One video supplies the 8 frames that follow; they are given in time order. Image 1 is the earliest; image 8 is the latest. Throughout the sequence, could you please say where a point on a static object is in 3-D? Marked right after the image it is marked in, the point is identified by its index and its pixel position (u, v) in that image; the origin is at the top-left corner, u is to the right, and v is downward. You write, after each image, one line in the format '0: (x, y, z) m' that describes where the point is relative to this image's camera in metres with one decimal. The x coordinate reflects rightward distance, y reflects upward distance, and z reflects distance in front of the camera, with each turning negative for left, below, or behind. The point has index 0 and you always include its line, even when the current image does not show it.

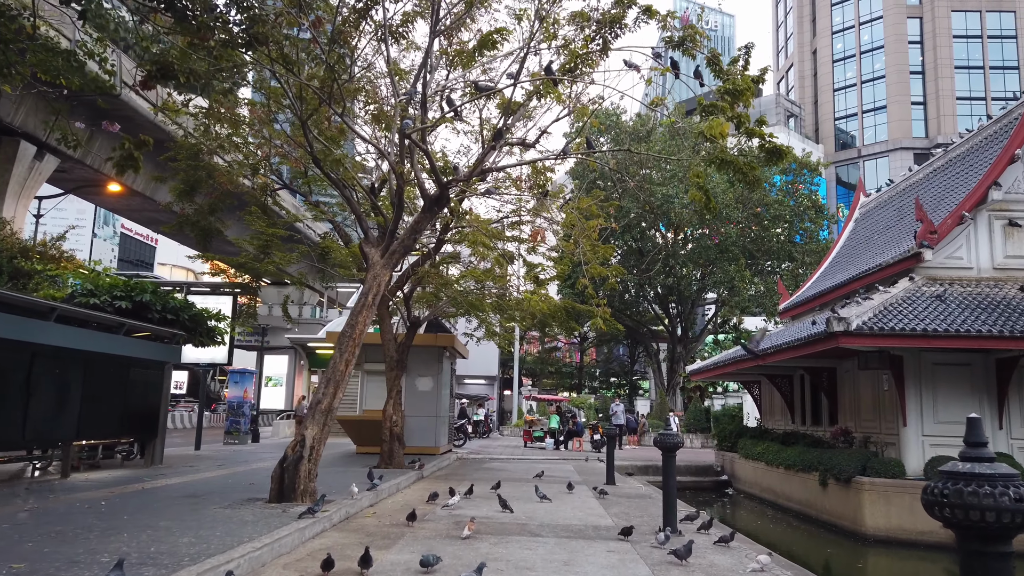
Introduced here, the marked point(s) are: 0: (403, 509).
0: (-1.4, -2.9, +10.1) m
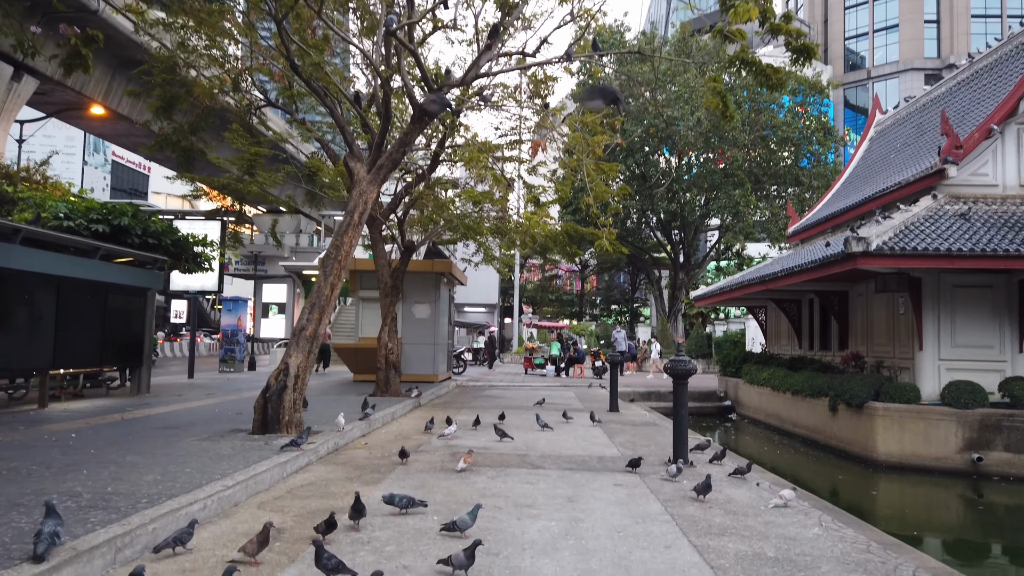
0: (-1.4, -1.9, +9.5) m
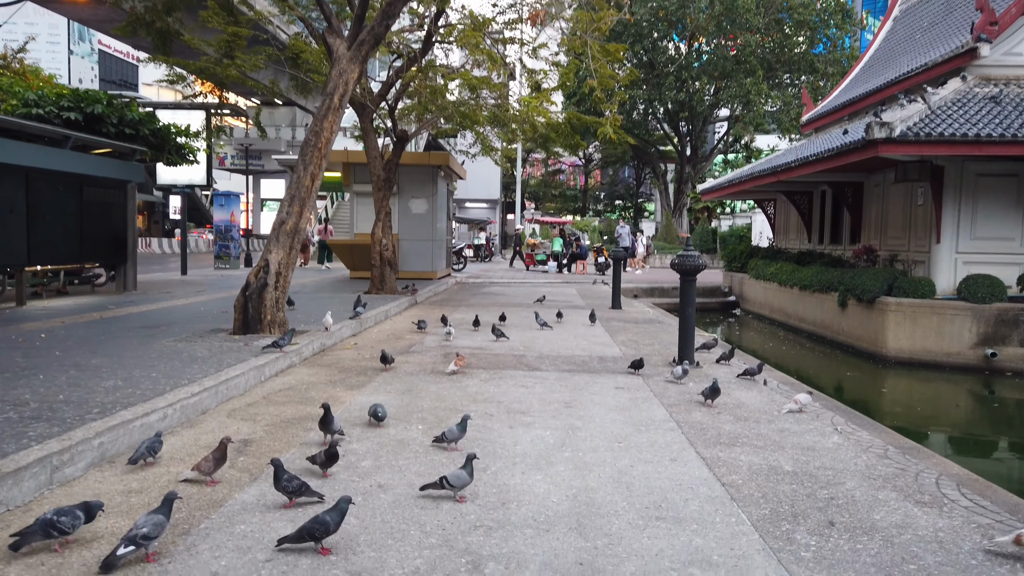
0: (-1.5, -0.6, +9.1) m
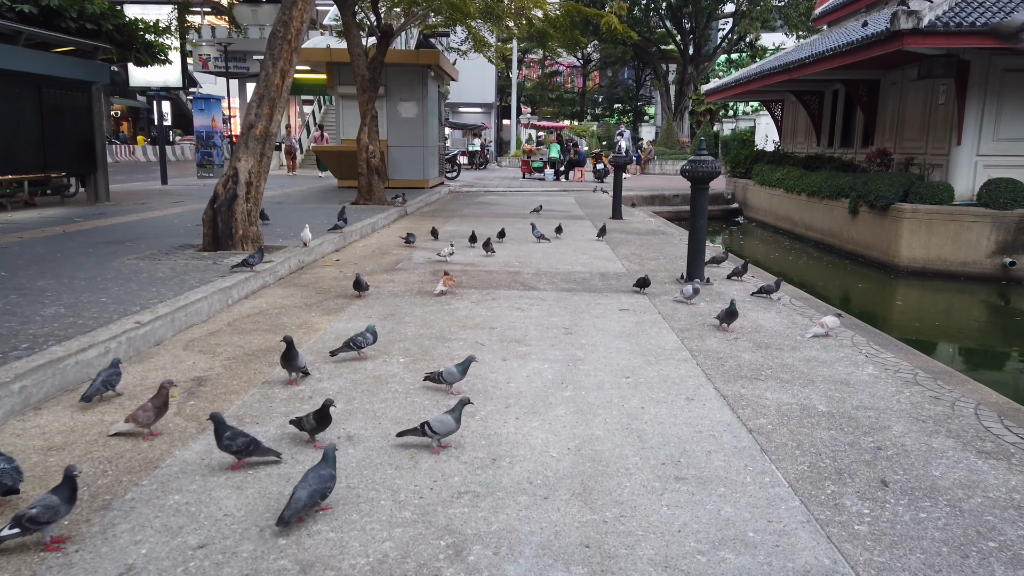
0: (-1.5, +0.4, +8.5) m
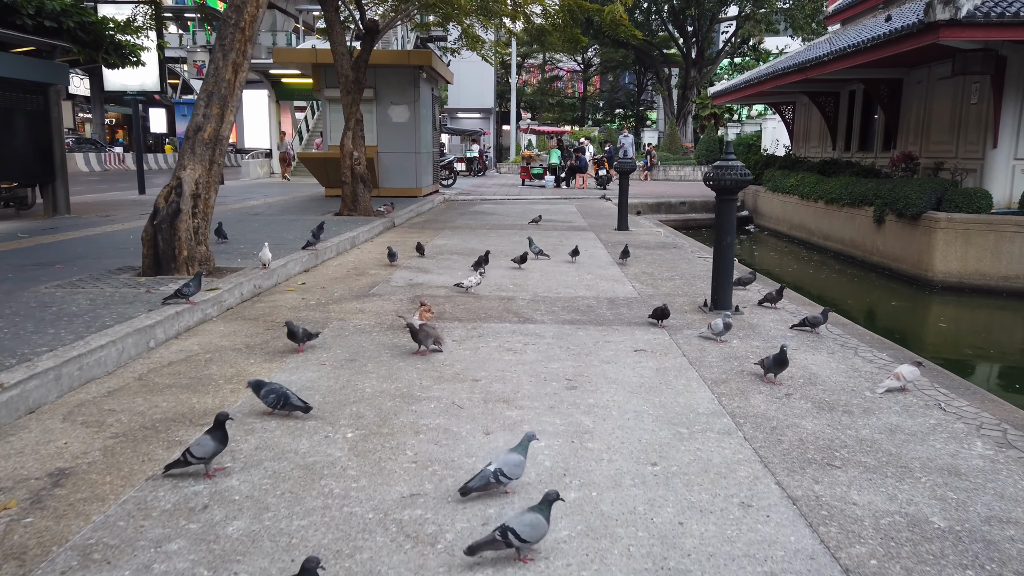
0: (-1.6, +0.1, +7.4) m
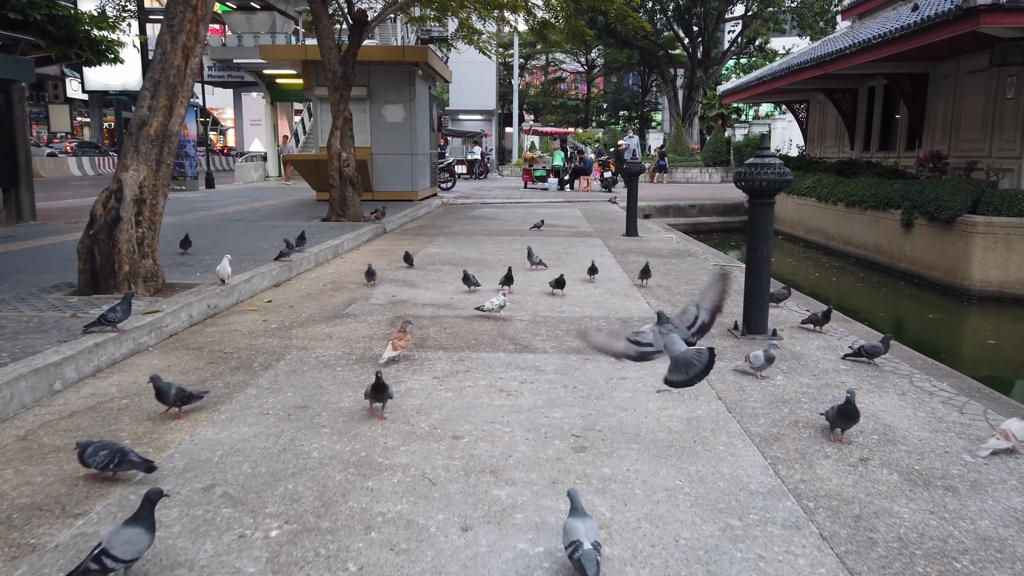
0: (-1.6, 0.0, +6.5) m
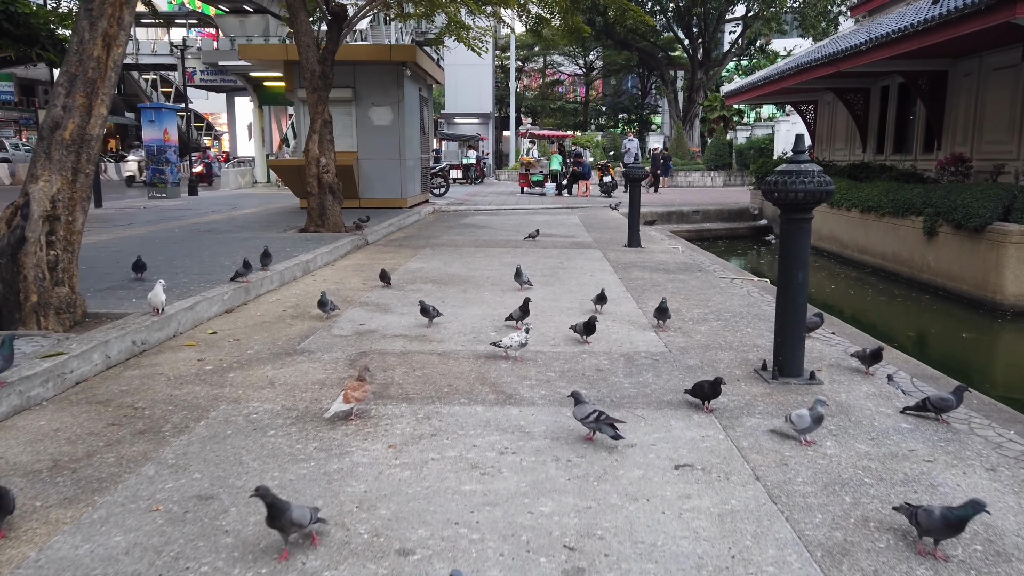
0: (-1.7, -0.2, +5.6) m
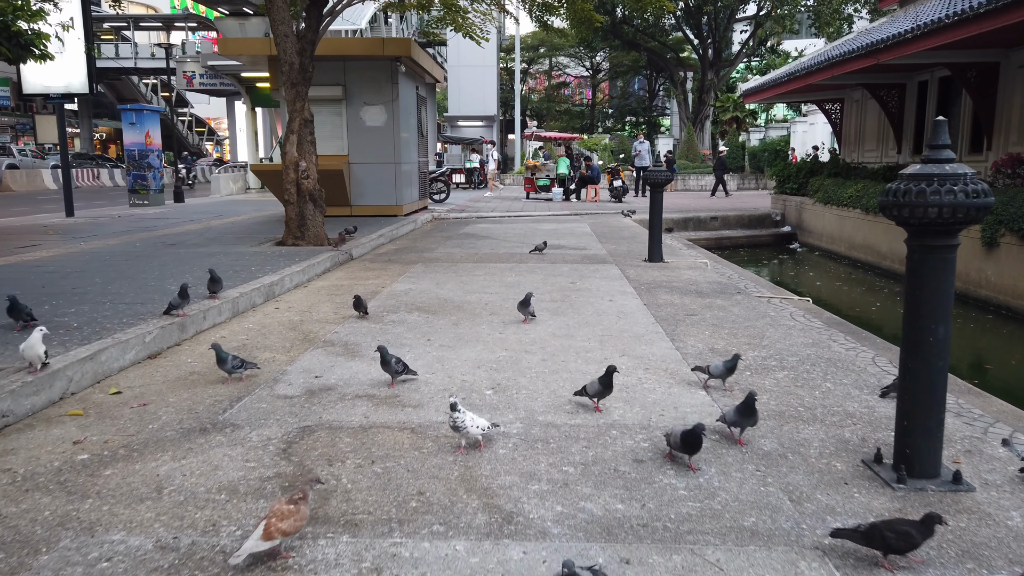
0: (-1.7, -0.5, +4.3) m
